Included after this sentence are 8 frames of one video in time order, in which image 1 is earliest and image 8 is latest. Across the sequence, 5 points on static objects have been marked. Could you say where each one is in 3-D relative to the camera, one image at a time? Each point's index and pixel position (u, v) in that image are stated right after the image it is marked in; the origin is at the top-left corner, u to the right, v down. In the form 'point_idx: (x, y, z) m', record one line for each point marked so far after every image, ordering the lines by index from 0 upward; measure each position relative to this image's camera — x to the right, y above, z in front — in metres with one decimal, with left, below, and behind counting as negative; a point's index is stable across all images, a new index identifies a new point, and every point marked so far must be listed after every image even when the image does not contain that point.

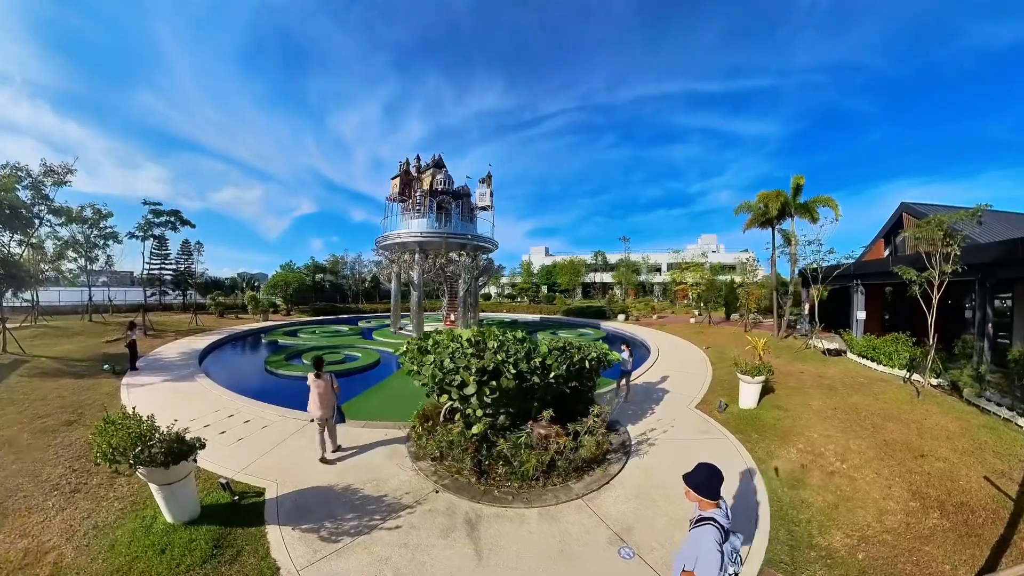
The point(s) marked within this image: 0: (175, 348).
0: (-10.8, -2.0, +12.9) m
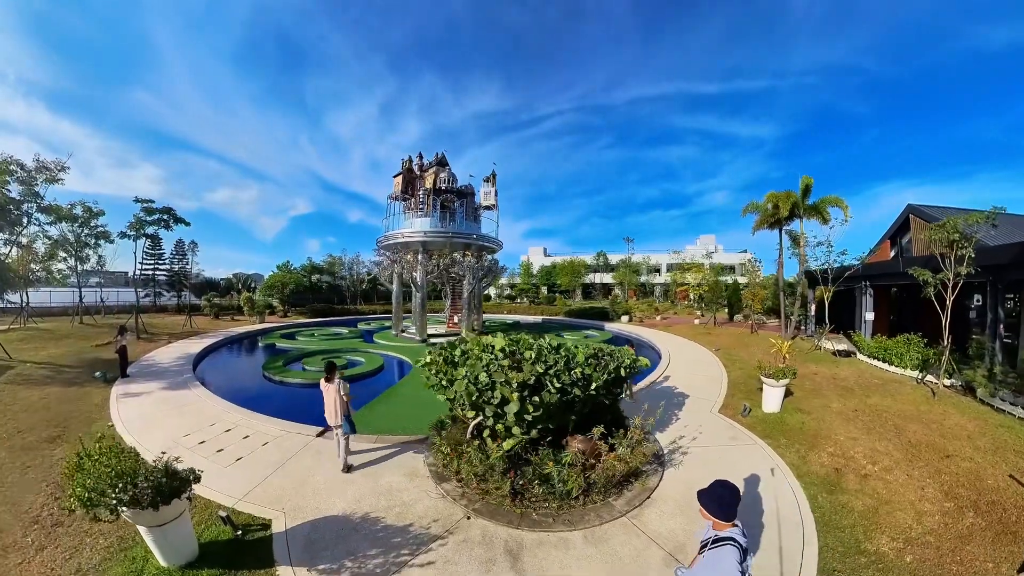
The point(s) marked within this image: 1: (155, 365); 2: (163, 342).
0: (-10.5, -2.0, +12.3) m
1: (-9.0, -2.0, +10.1) m
2: (-12.9, -2.0, +14.7) m
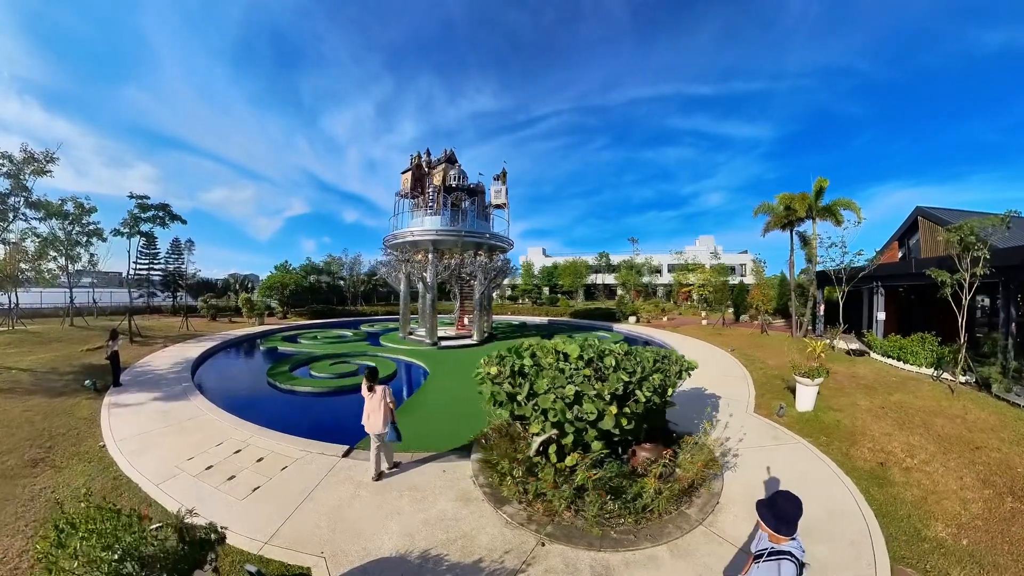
0: (-10.0, -2.0, +11.6) m
1: (-8.5, -2.0, +9.4) m
2: (-12.4, -2.0, +14.0) m
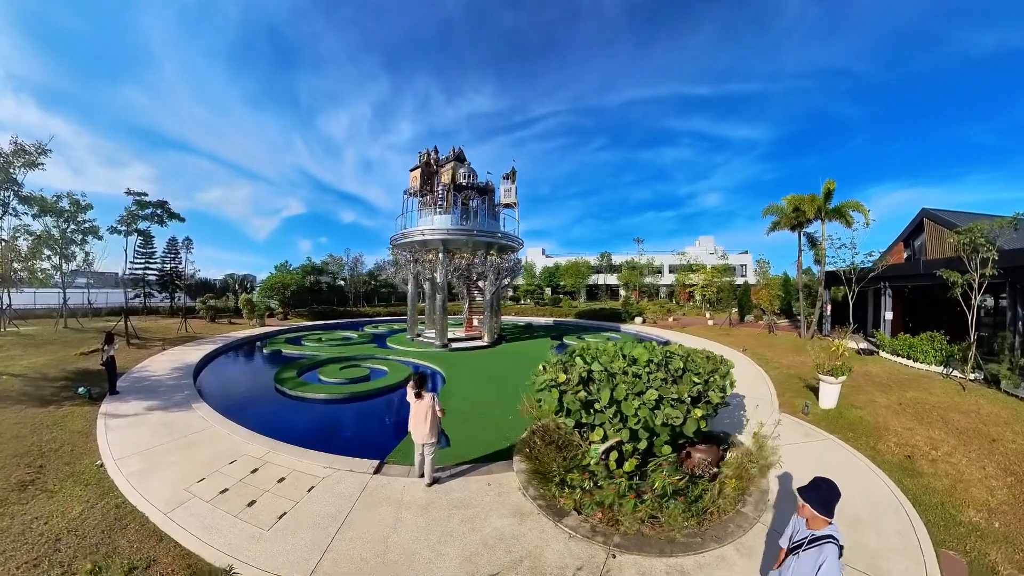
0: (-9.6, -2.0, +11.0) m
1: (-8.0, -2.0, +8.9) m
2: (-12.0, -2.0, +13.4) m
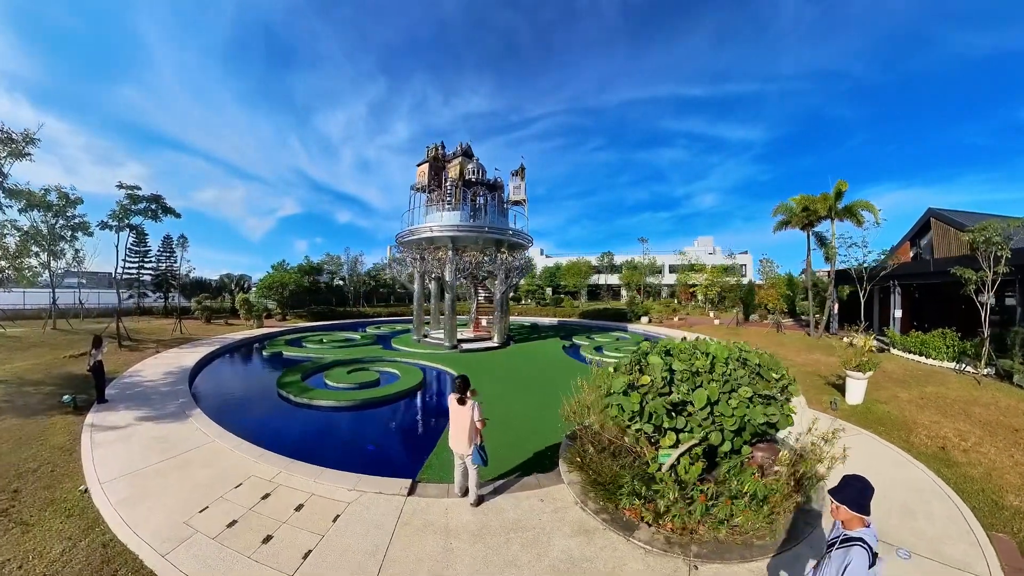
0: (-9.1, -2.0, +10.4) m
1: (-7.6, -1.9, +8.2) m
2: (-11.6, -2.0, +12.8) m
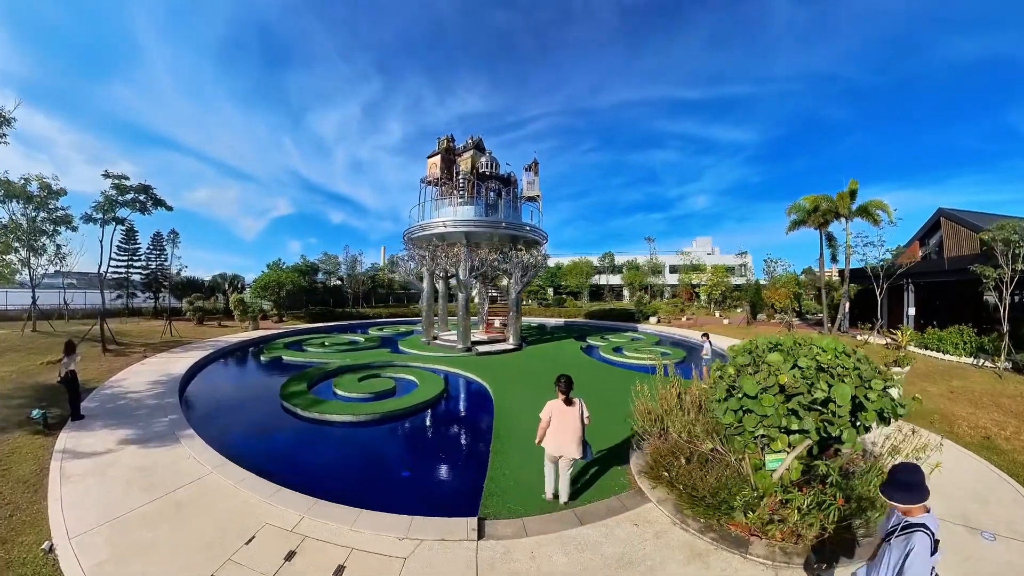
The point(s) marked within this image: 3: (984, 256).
0: (-8.5, -2.0, +9.4) m
1: (-6.9, -1.9, +7.2) m
2: (-11.0, -1.9, +11.7) m
3: (+20.9, +1.4, +17.6) m
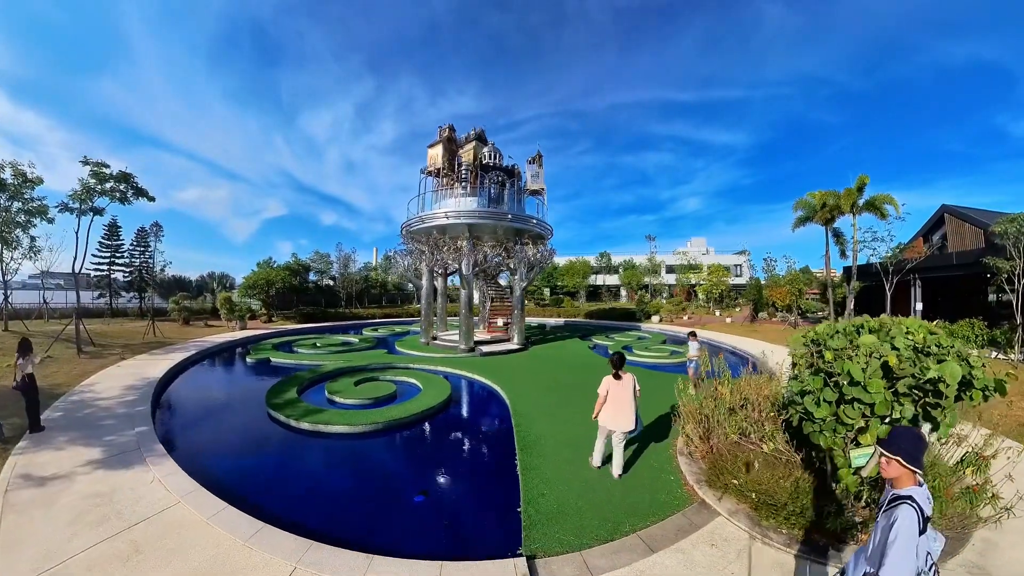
0: (-8.3, -1.9, +8.5) m
1: (-6.7, -1.8, +6.4) m
2: (-10.8, -1.8, +10.8) m
3: (+21.0, +1.5, +17.3) m
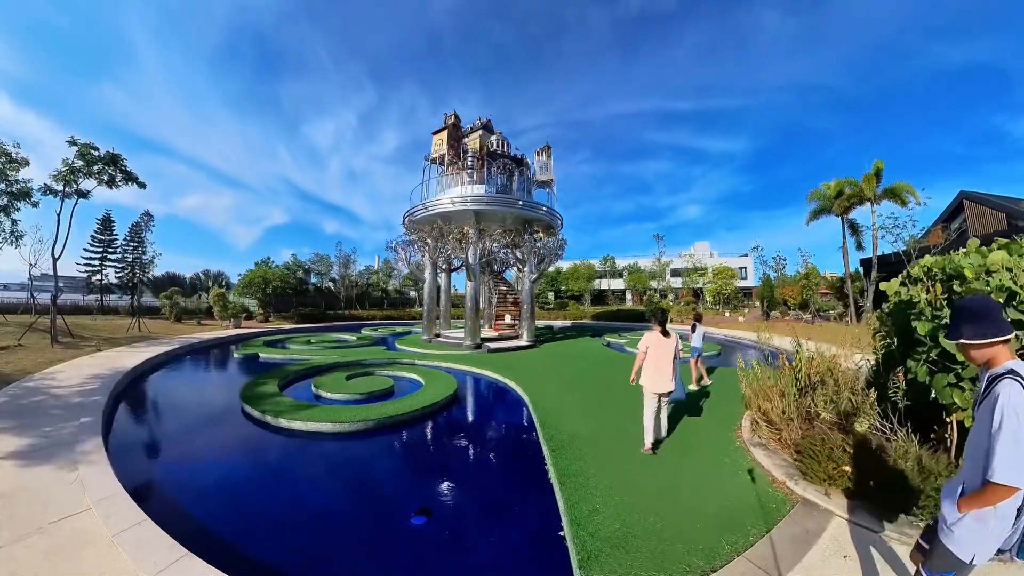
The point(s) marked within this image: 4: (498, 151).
0: (-8.0, -1.6, +7.8) m
1: (-6.4, -1.5, +5.6) m
2: (-10.5, -1.6, +10.1) m
3: (+21.2, +1.7, +16.5) m
4: (-0.5, +4.6, +13.2) m
